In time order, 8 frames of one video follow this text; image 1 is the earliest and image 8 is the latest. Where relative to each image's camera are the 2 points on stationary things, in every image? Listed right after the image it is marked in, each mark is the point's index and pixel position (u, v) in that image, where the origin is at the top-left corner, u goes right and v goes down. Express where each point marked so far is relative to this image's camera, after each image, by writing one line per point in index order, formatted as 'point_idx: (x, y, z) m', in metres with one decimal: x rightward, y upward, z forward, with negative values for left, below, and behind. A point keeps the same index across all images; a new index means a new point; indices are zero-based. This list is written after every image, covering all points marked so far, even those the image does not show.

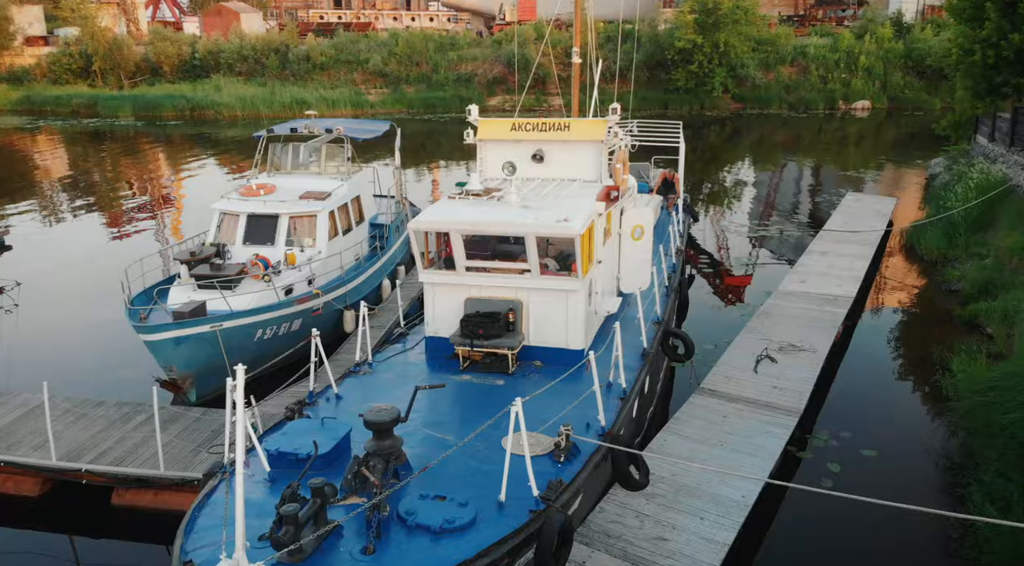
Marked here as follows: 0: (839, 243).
0: (+7.1, +0.9, +16.8) m
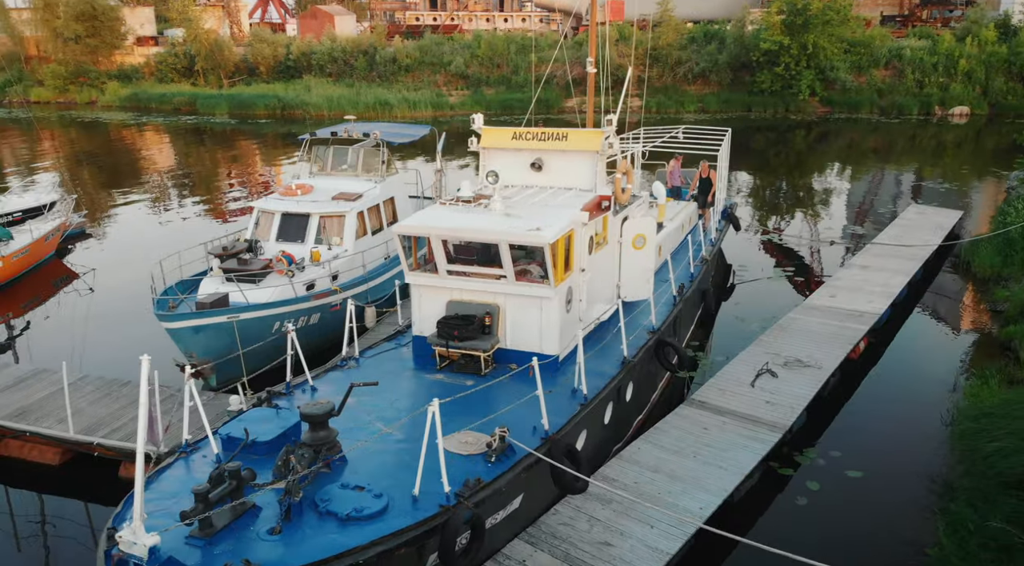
0: (+7.8, +0.5, +16.2) m
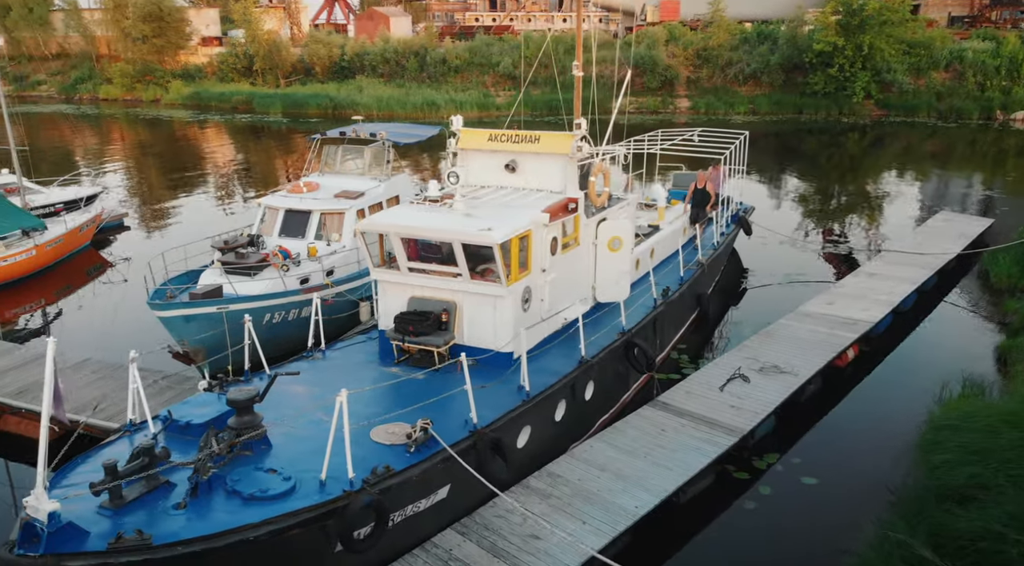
0: (+7.9, +0.4, +15.9) m
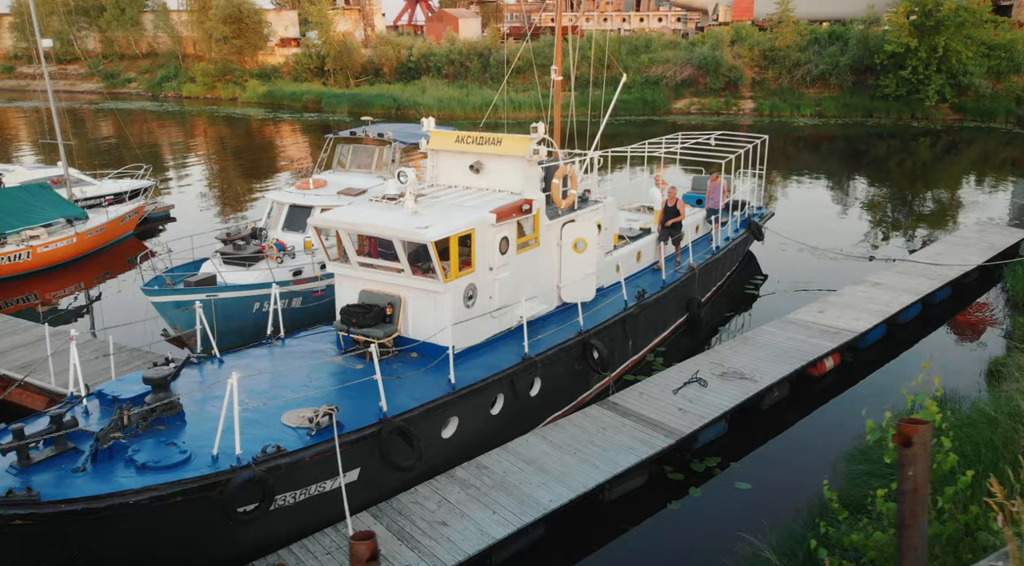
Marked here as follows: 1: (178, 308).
0: (+7.8, +0.2, +15.4) m
1: (-5.2, -0.4, +12.0) m
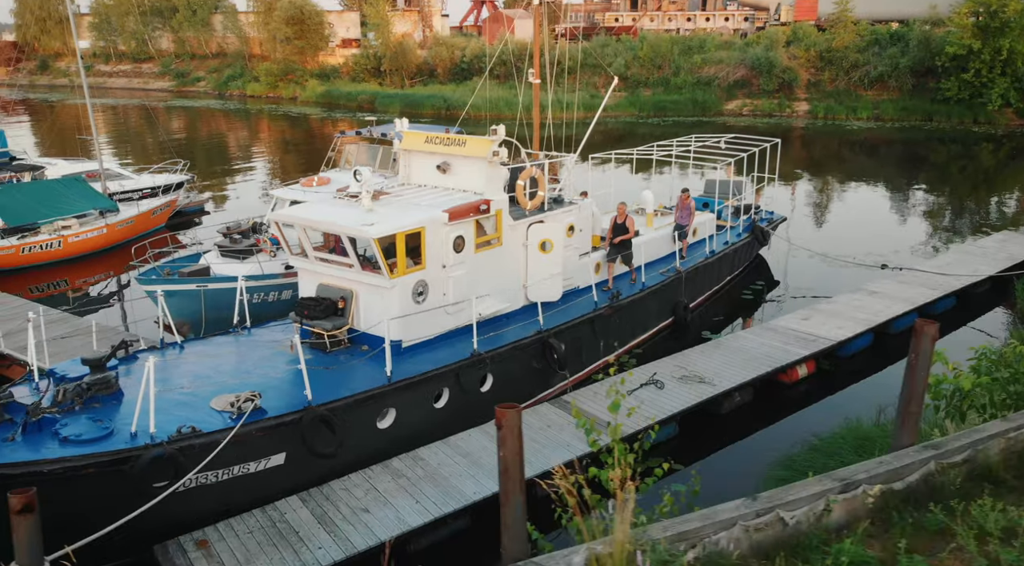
0: (+7.6, 0.0, +15.0) m
1: (-5.7, -0.3, +12.7) m
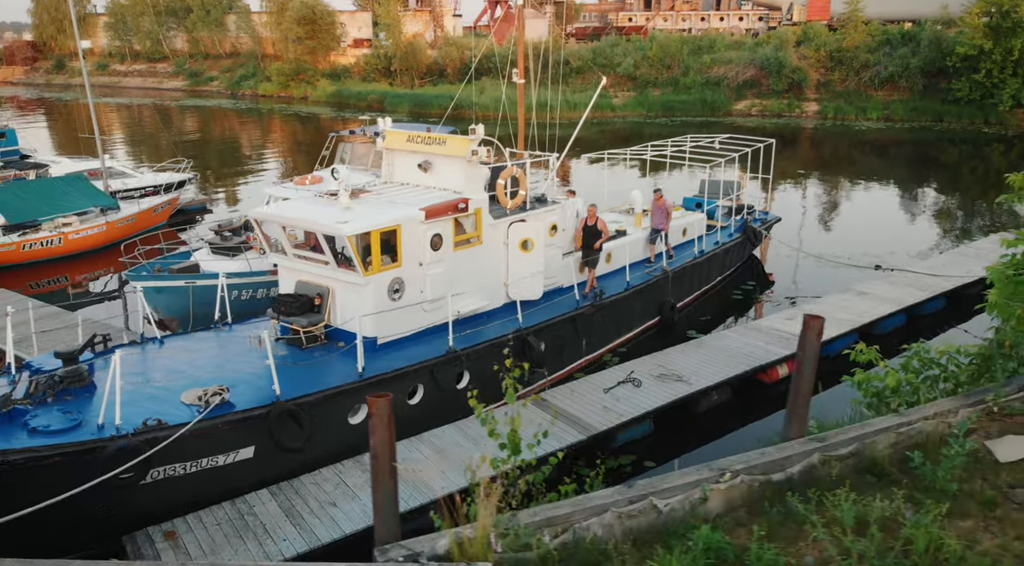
0: (+7.4, 0.0, +15.0) m
1: (-5.9, -0.2, +12.9) m
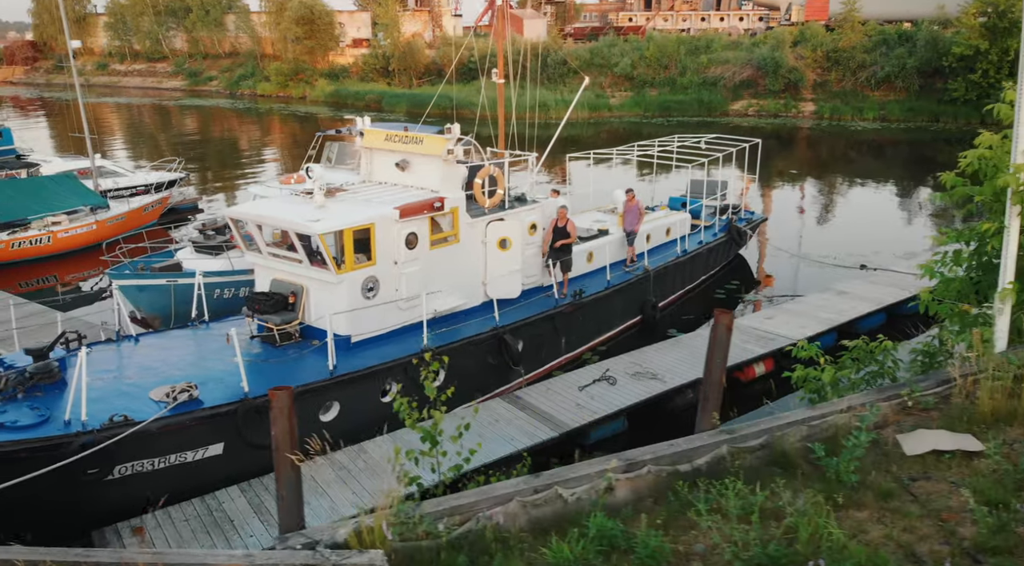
0: (+7.1, 0.0, +15.0) m
1: (-6.3, -0.2, +13.0) m
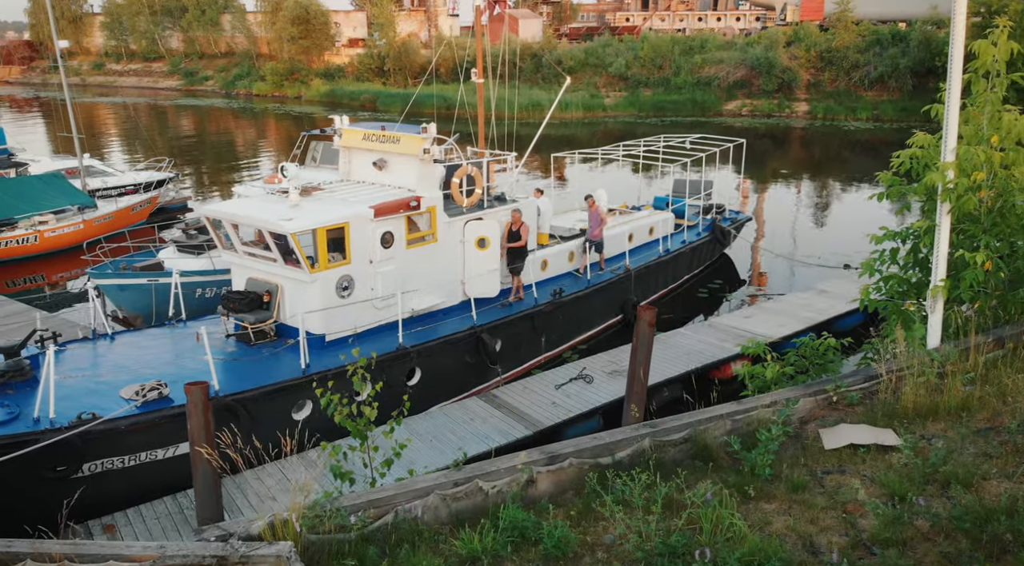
0: (+6.7, 0.0, +15.1) m
1: (-6.6, -0.2, +13.0) m
